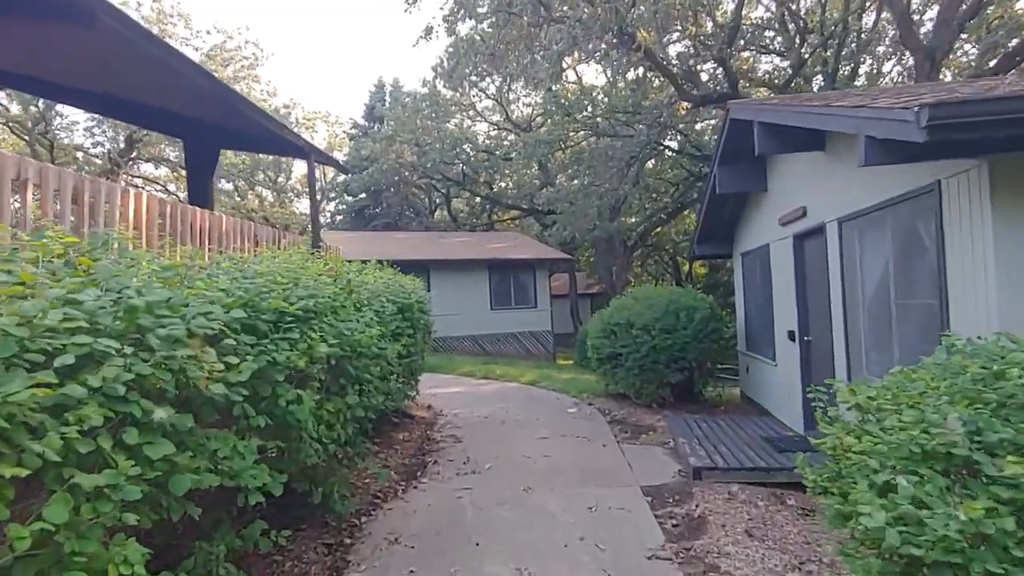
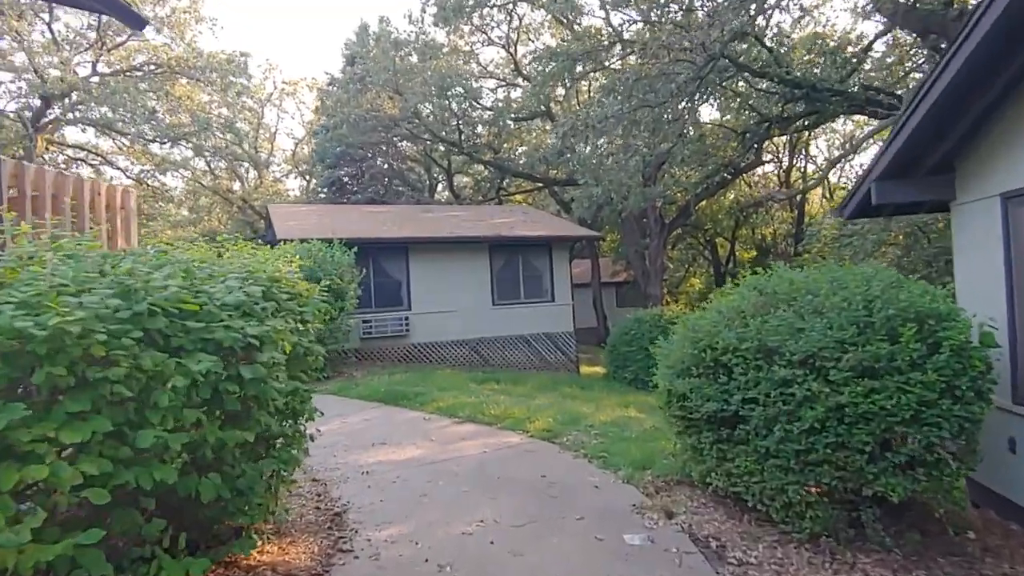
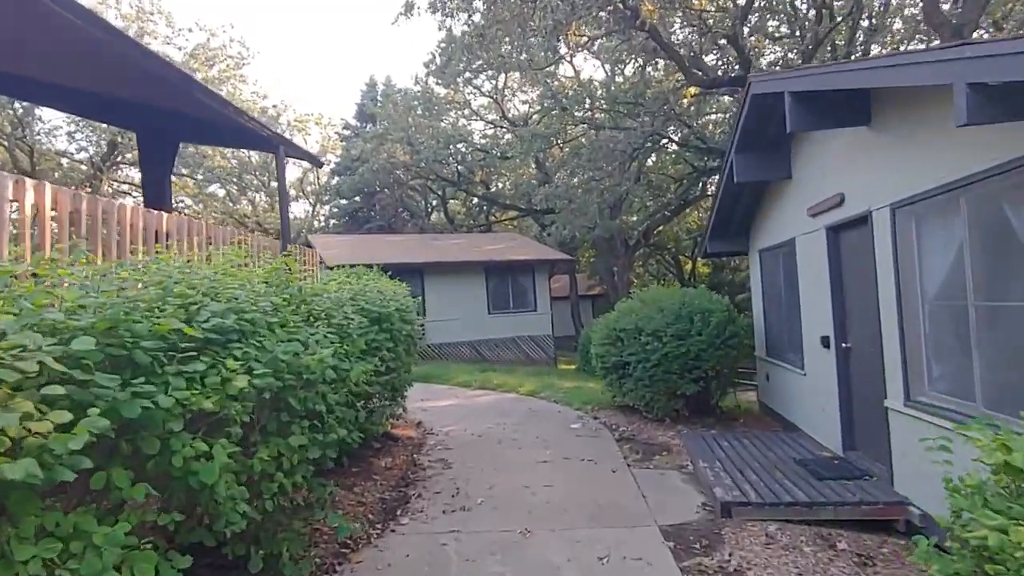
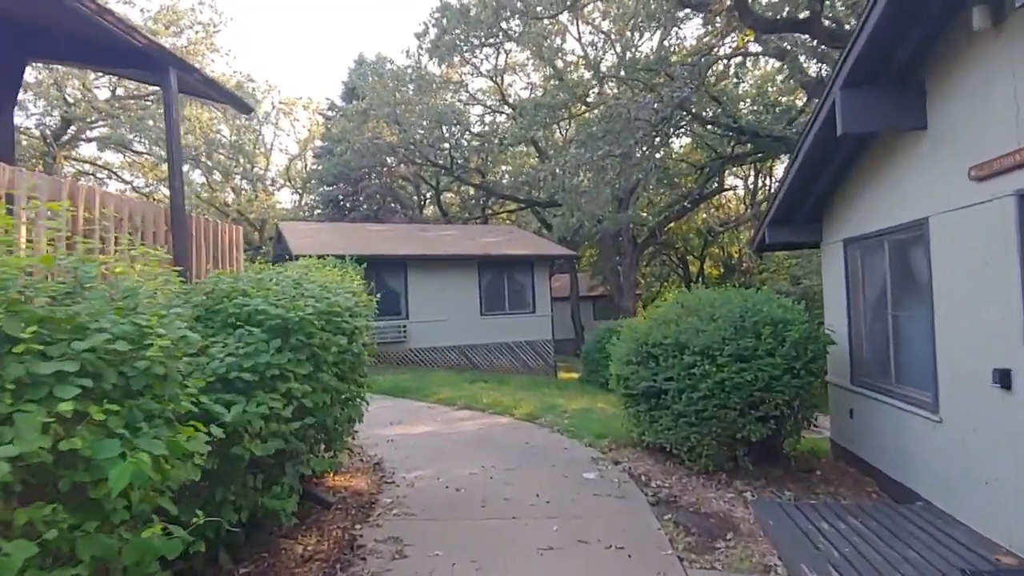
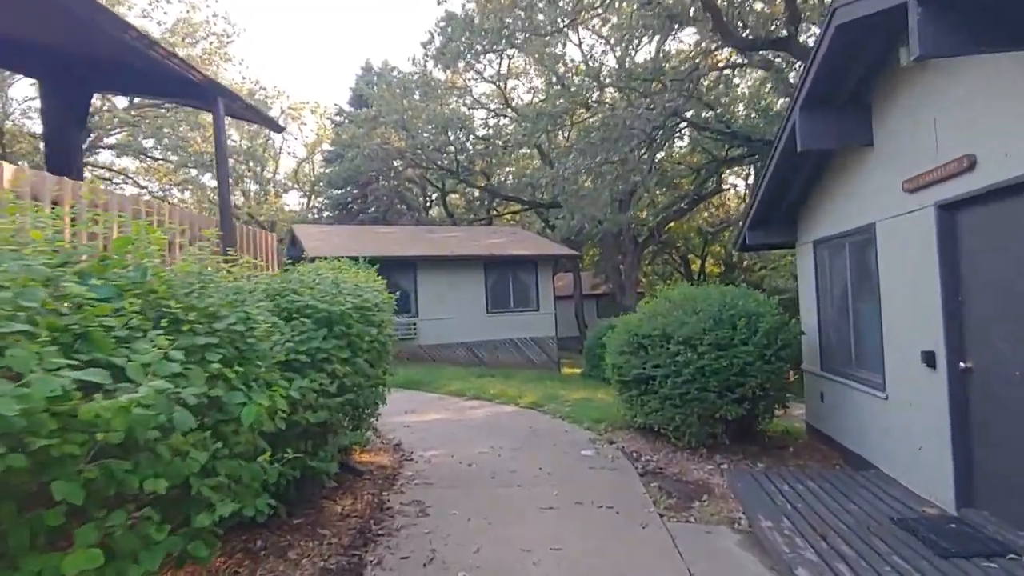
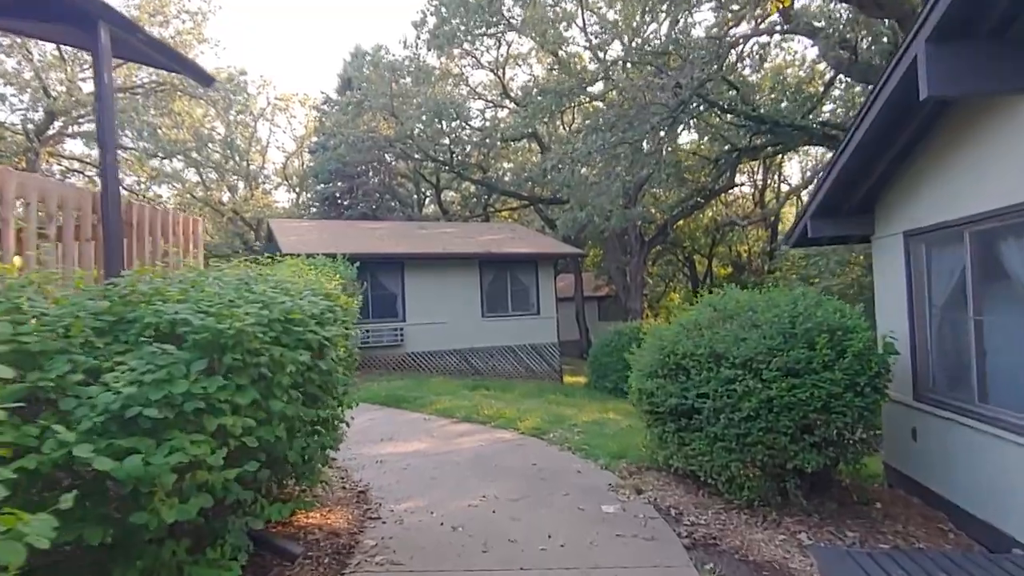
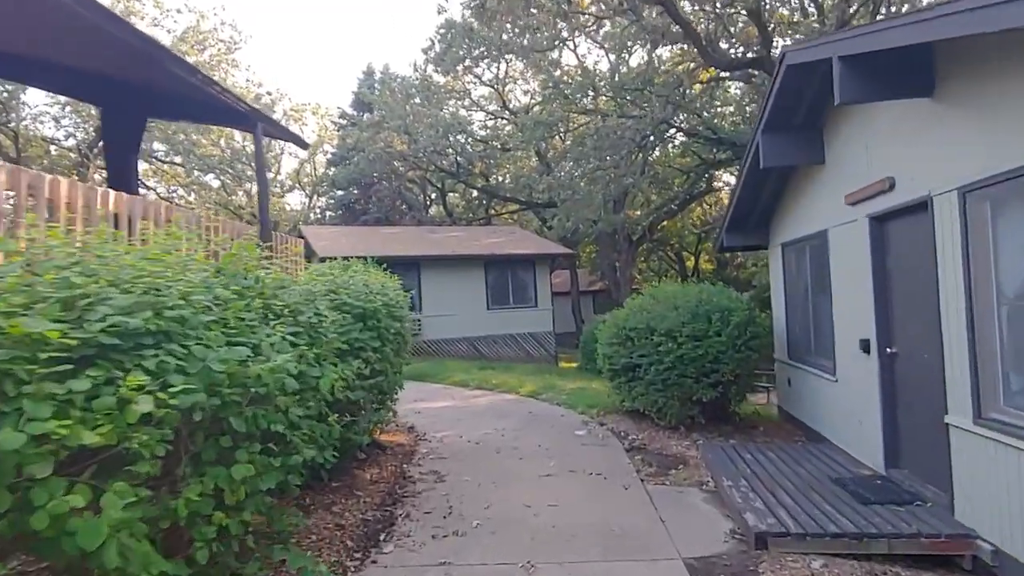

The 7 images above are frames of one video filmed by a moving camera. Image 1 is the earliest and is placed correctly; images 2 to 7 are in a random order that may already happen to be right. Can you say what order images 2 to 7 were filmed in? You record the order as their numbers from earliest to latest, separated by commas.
3, 7, 5, 4, 6, 2
